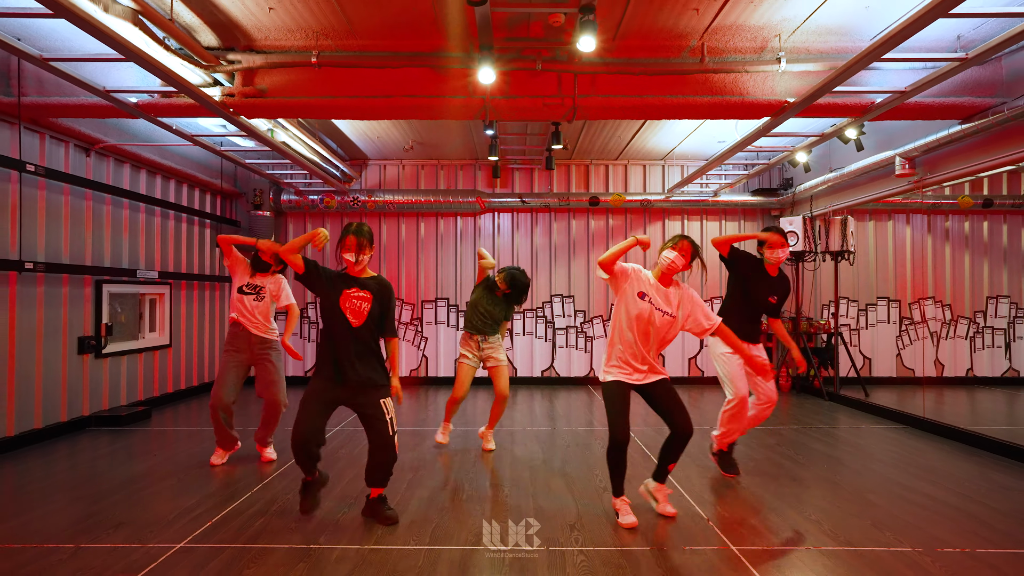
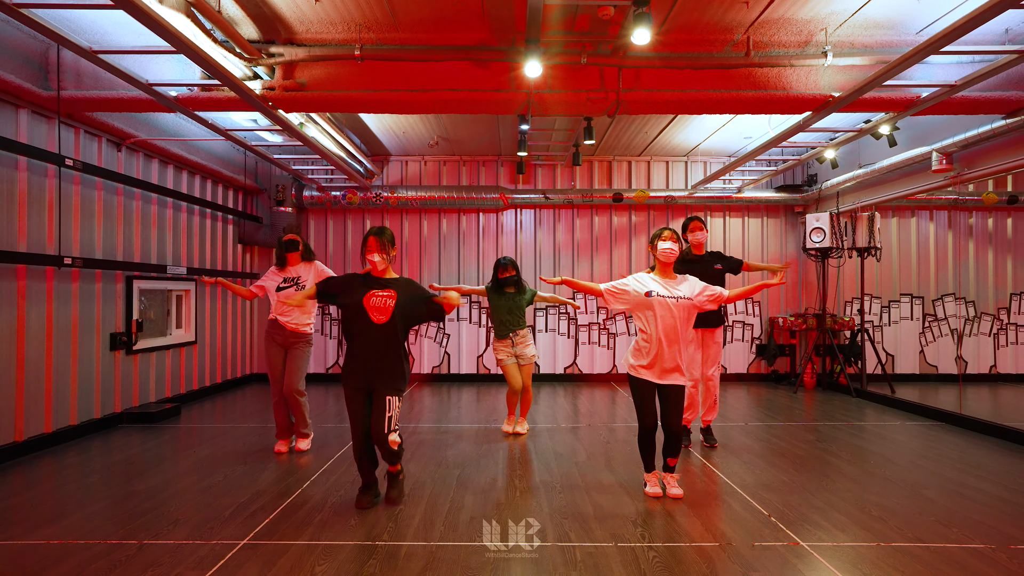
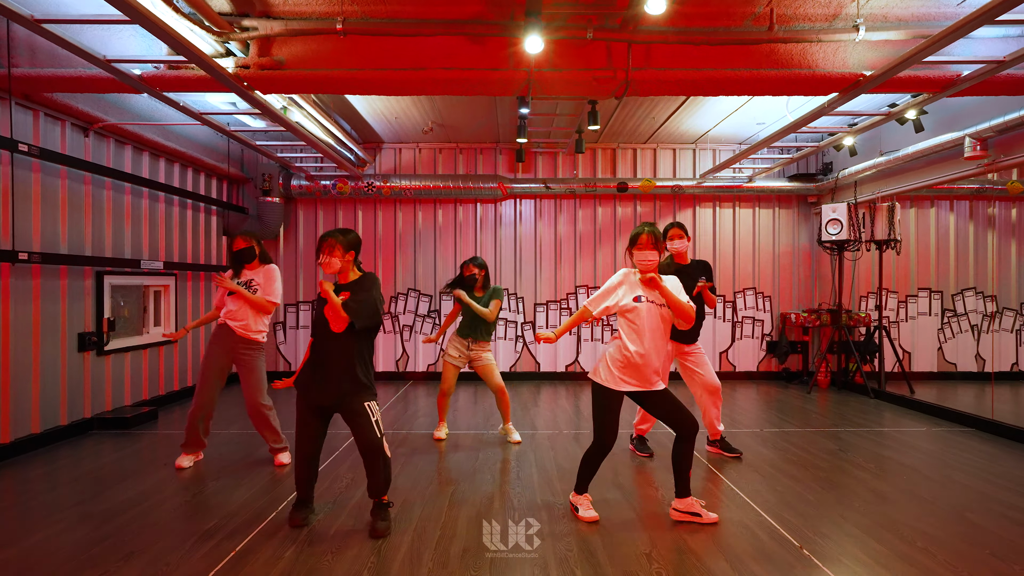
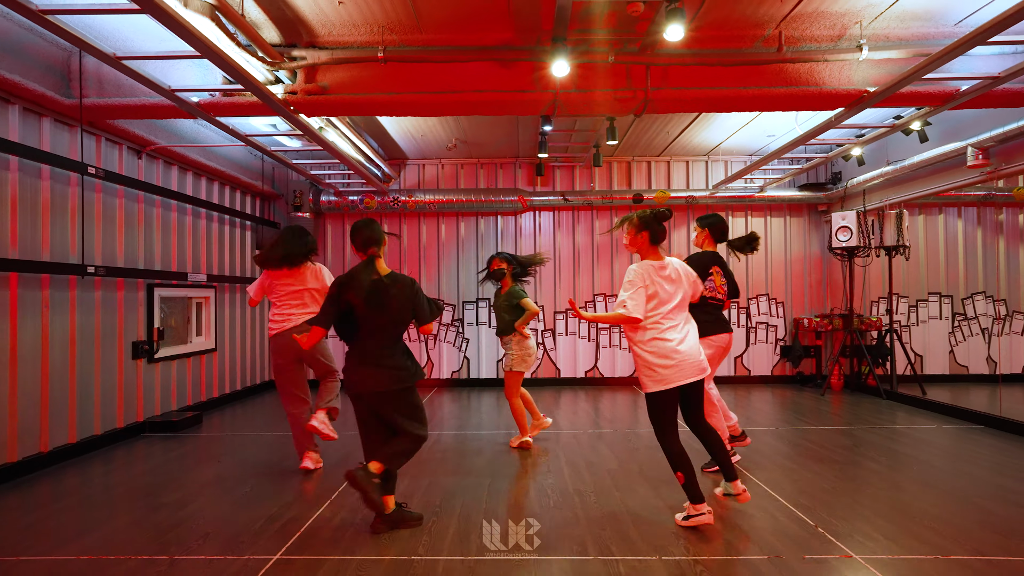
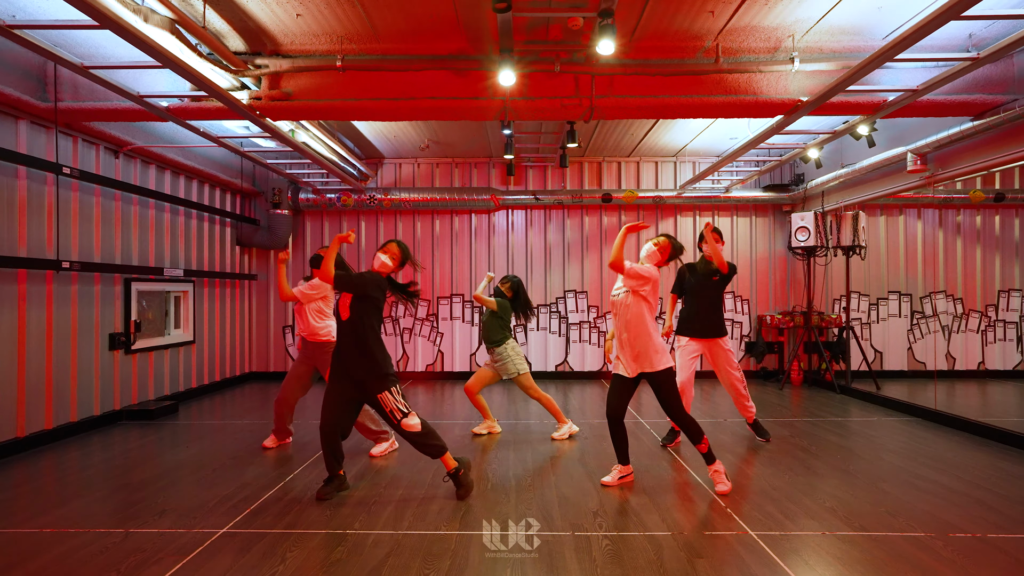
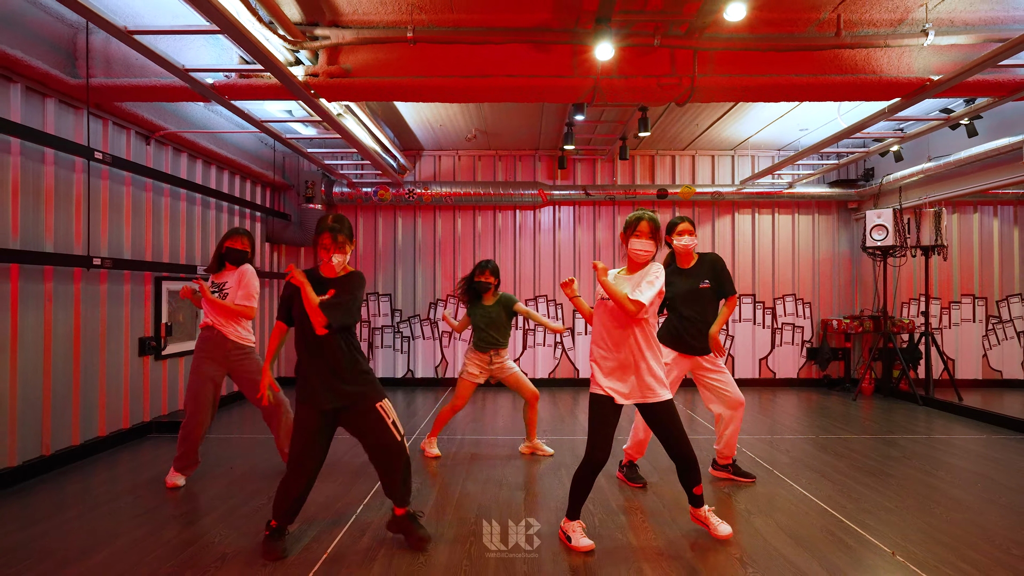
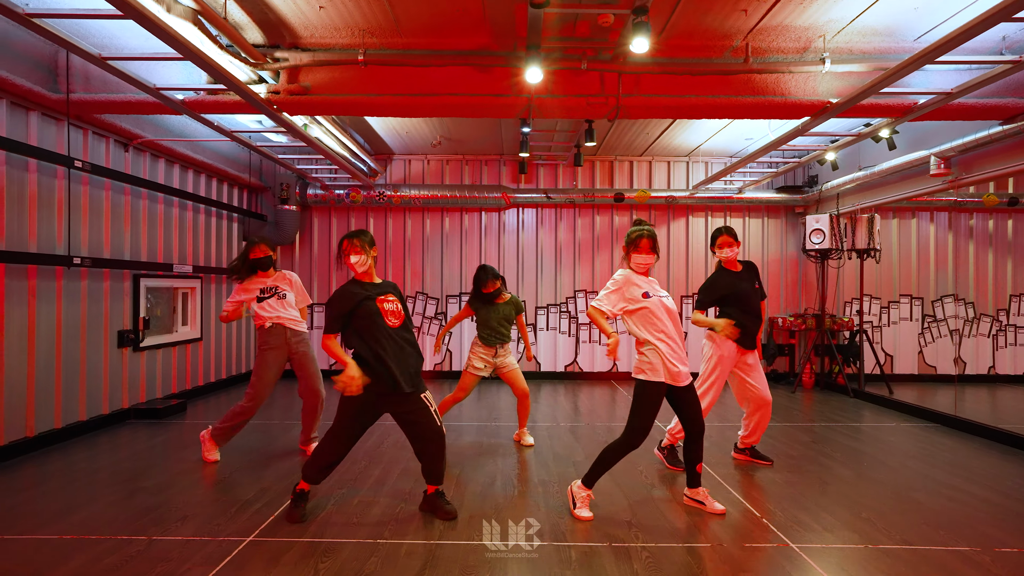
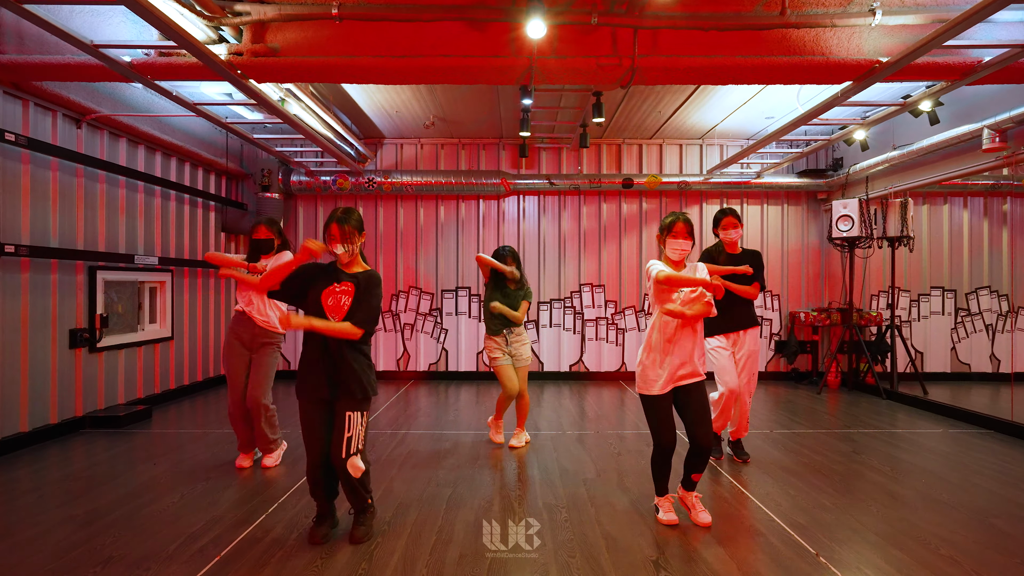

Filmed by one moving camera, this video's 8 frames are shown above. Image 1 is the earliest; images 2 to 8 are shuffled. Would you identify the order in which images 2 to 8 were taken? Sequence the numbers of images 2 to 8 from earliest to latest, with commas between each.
7, 6, 4, 5, 8, 2, 3
